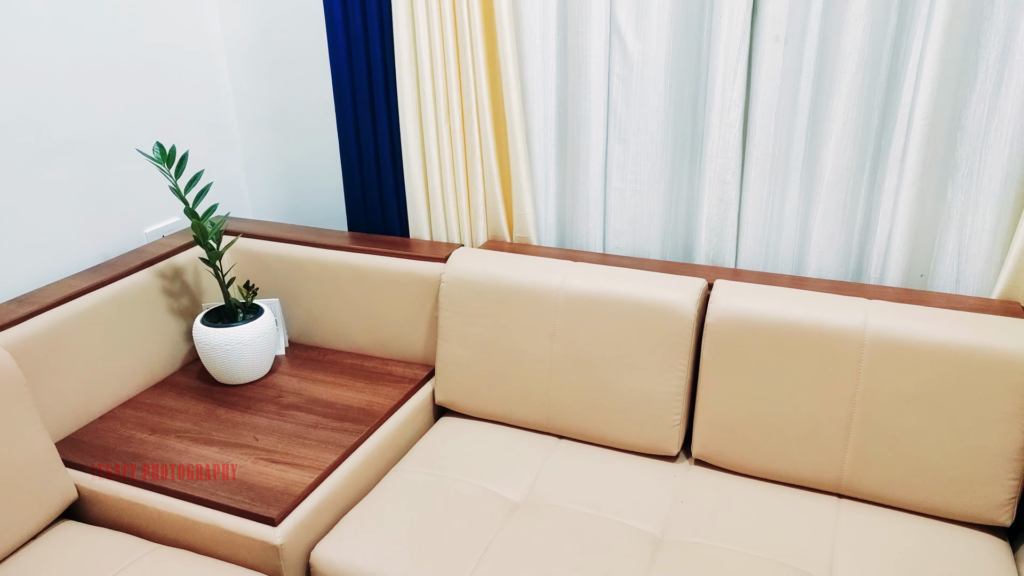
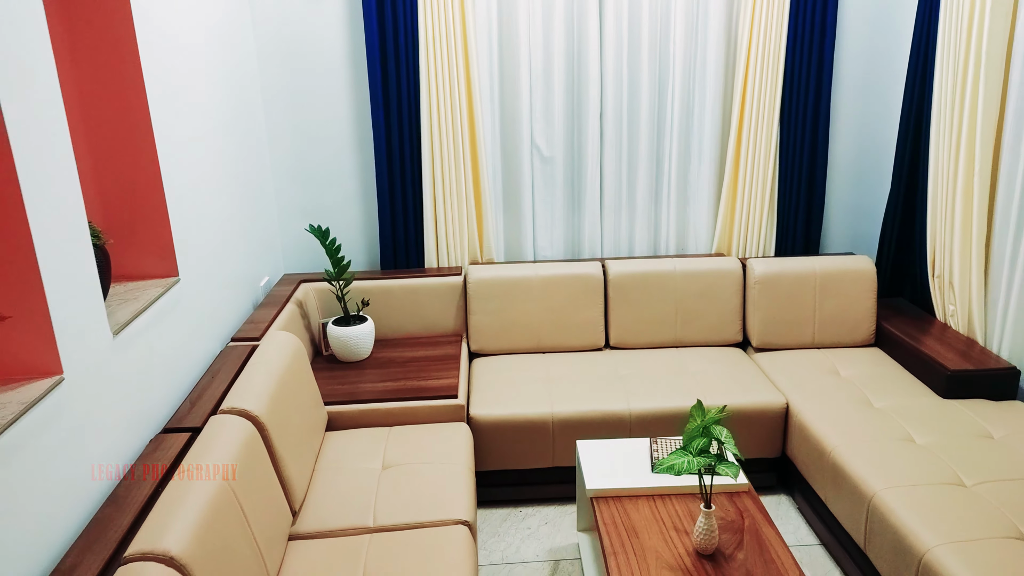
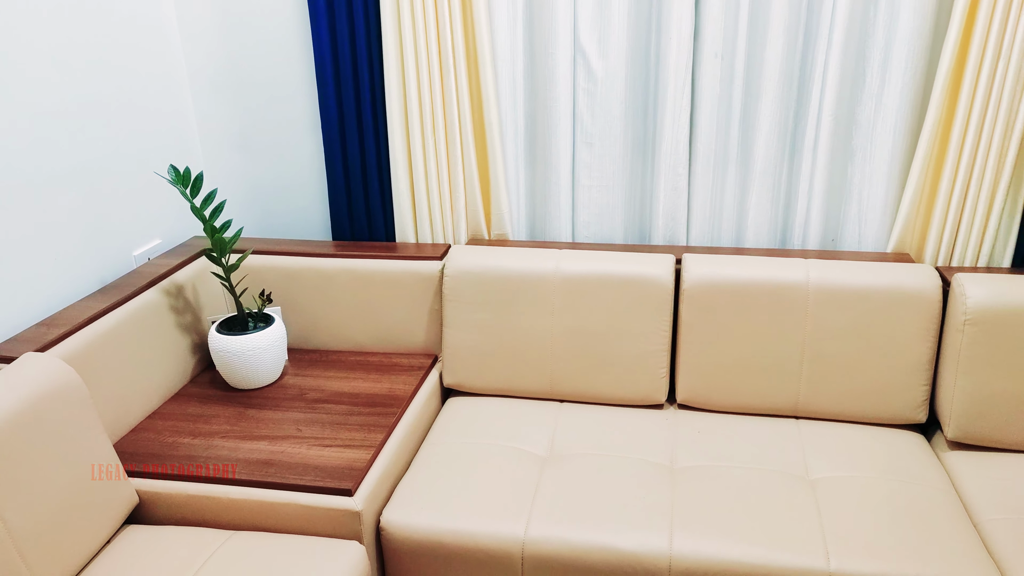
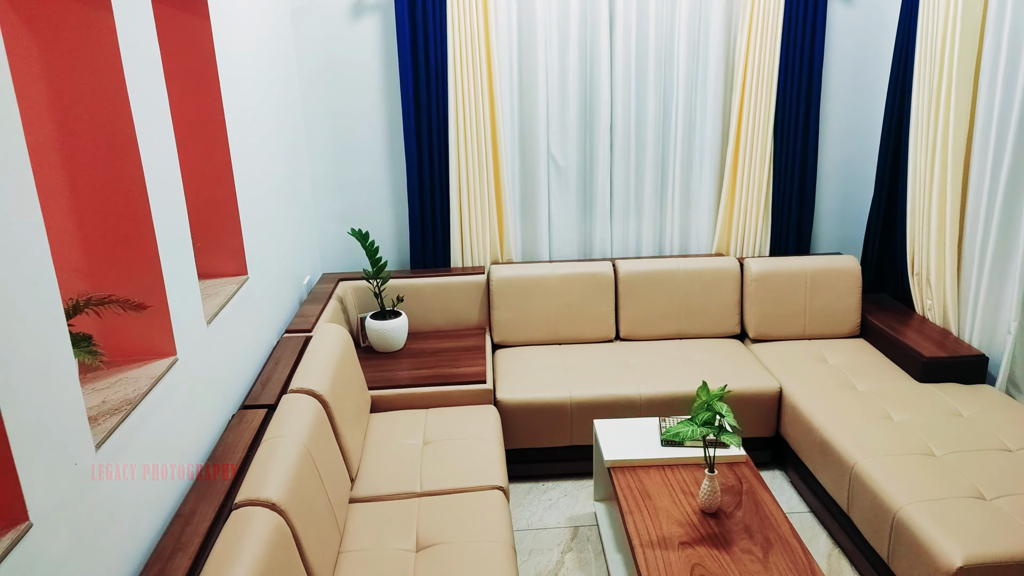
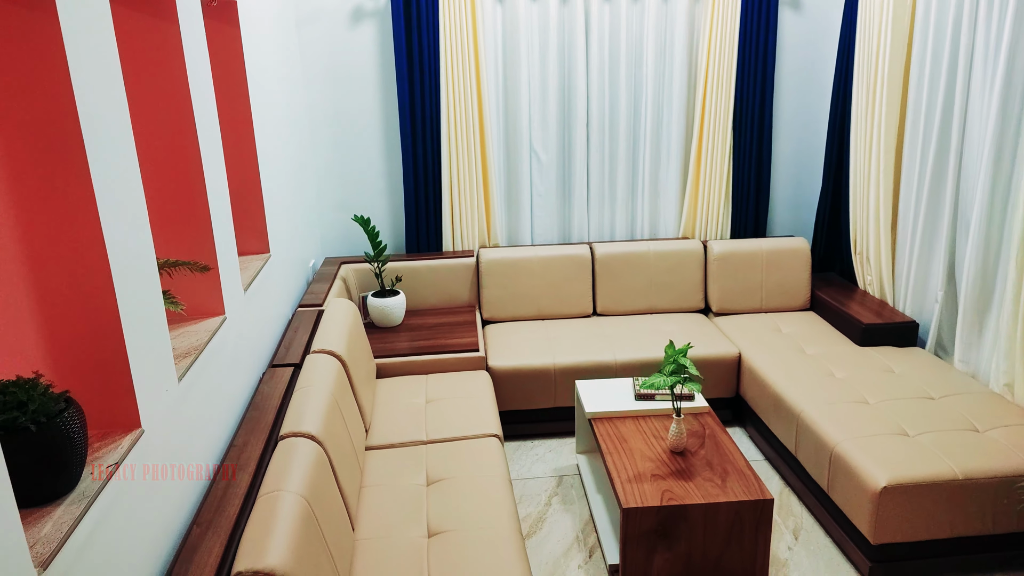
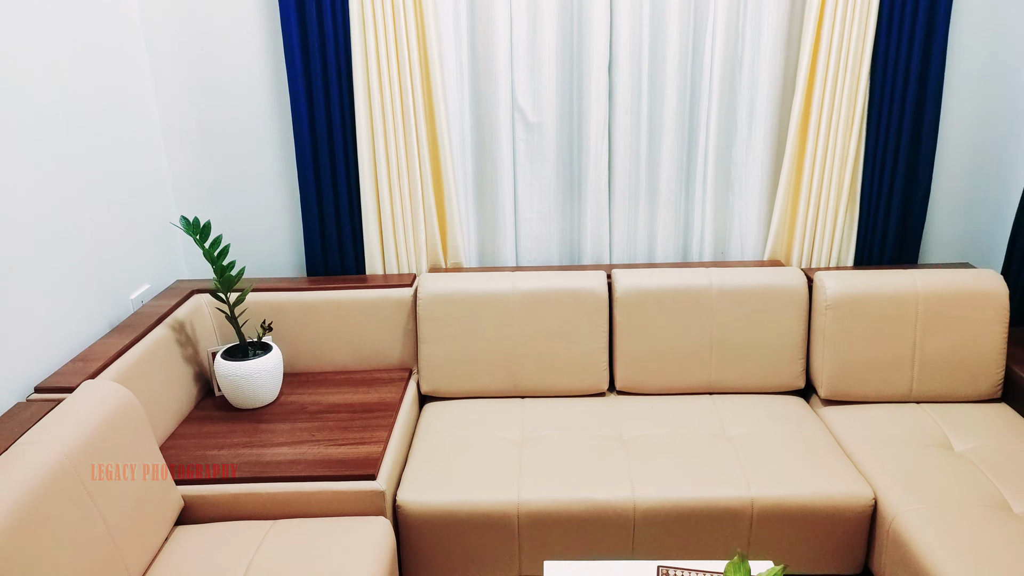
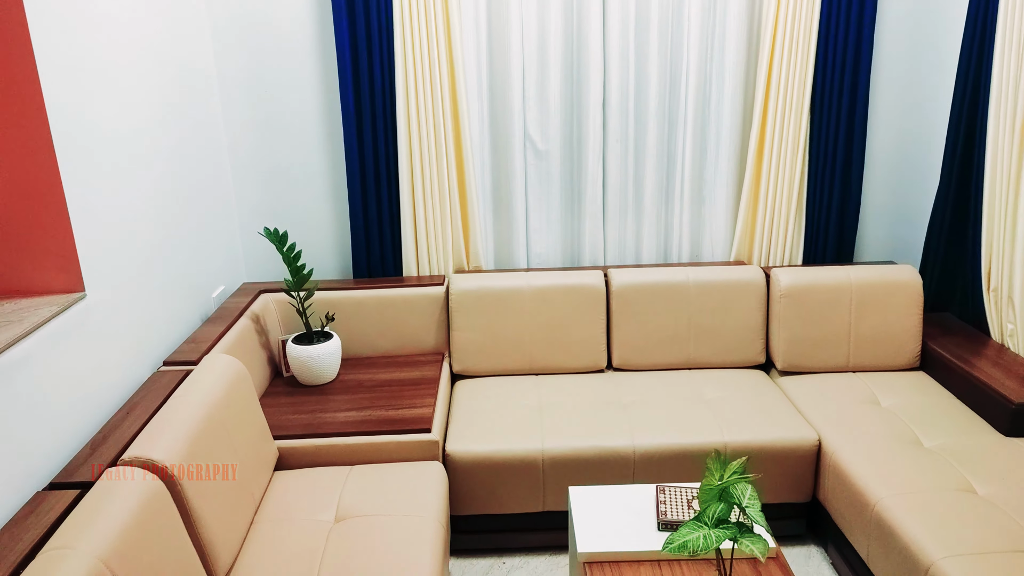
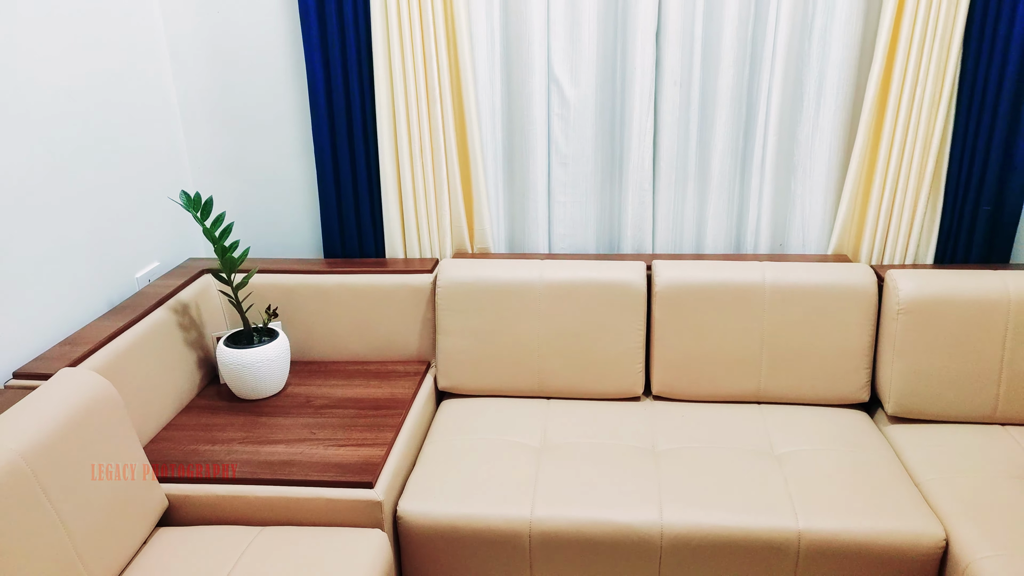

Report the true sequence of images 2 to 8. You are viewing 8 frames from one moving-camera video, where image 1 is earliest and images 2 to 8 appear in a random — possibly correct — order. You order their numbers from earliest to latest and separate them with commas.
3, 8, 6, 7, 2, 4, 5
